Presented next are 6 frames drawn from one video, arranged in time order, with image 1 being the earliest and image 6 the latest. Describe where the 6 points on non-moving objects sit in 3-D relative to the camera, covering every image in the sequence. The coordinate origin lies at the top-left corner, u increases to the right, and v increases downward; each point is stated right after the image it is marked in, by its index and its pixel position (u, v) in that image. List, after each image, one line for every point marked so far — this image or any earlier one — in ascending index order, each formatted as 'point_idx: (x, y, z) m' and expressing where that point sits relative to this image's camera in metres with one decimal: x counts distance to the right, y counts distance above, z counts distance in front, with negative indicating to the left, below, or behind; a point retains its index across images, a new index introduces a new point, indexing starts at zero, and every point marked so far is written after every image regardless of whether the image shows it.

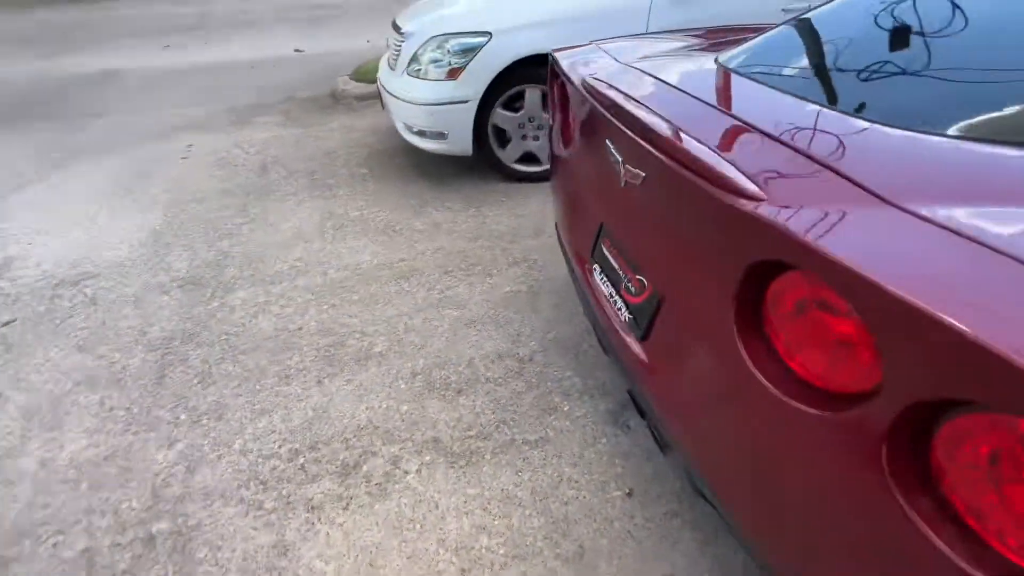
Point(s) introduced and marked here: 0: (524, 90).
0: (+0.1, +1.3, +3.0) m
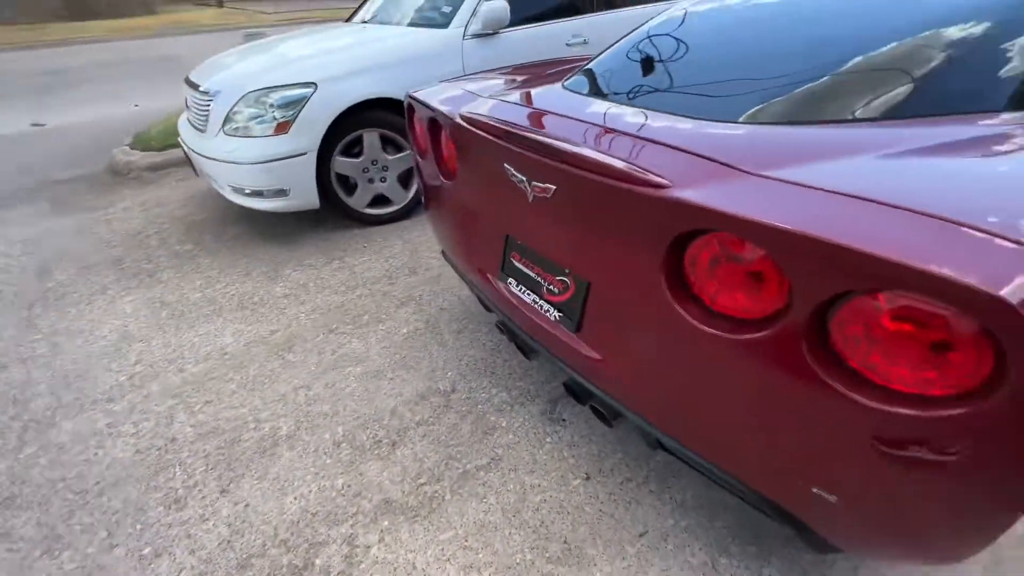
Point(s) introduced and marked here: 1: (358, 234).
0: (-1.0, +1.0, +3.0) m
1: (-1.1, +0.4, +3.1) m
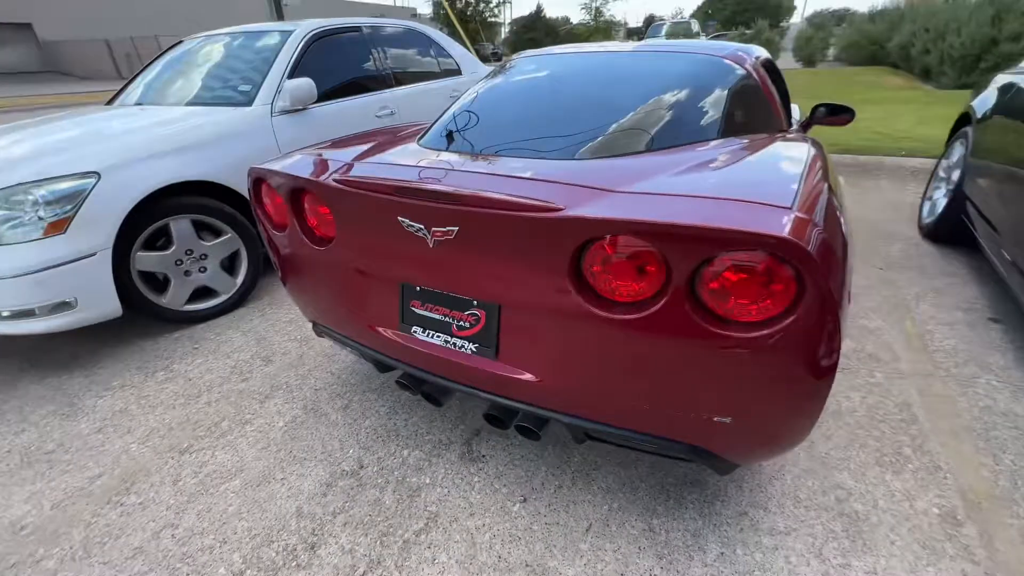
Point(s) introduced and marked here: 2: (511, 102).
0: (-2.0, +0.4, +2.6) m
1: (-1.9, -0.3, +2.7) m
2: (0.0, +0.9, +2.3) m
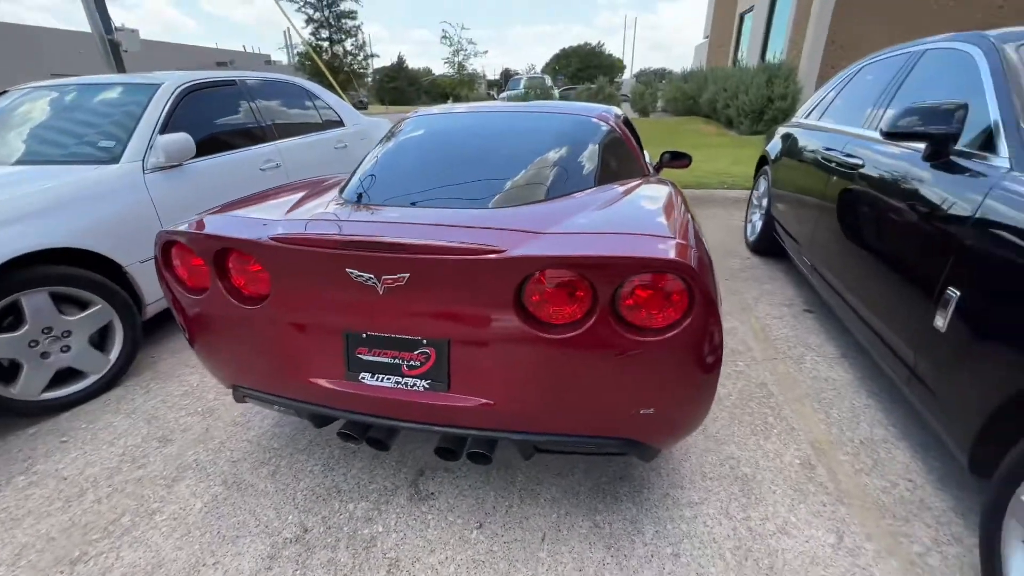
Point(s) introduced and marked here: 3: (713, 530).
0: (-2.4, -0.1, +2.2) m
1: (-2.3, -0.7, +2.2) m
2: (-0.5, +0.7, +2.4) m
3: (+0.8, -0.9, +1.7) m
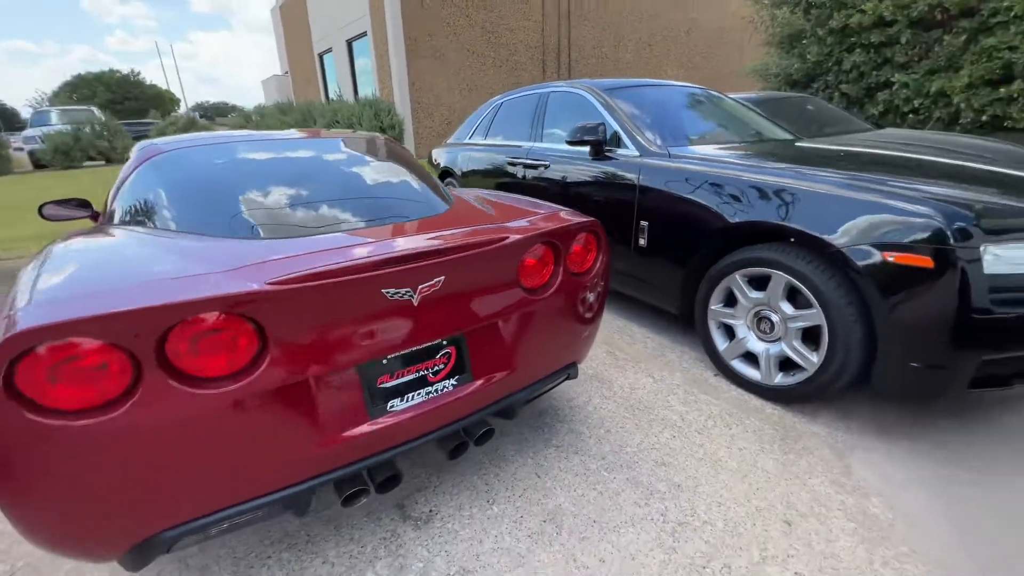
0: (-2.2, -0.8, +0.6) m
1: (-2.0, -1.4, +0.7) m
2: (-1.3, +0.5, +2.1) m
3: (+0.5, -0.7, +2.5) m
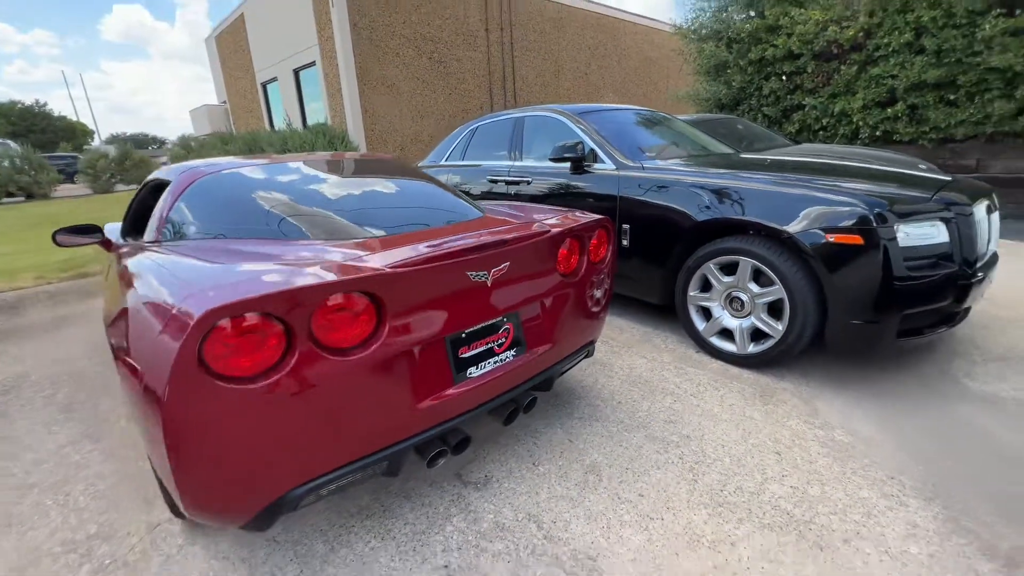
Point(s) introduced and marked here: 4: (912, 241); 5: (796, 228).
0: (-1.9, -0.8, +0.7) m
1: (-1.6, -1.4, +0.8) m
2: (-1.2, +0.4, +2.3) m
3: (+0.7, -0.6, +2.9) m
4: (+2.2, +0.3, +2.5) m
5: (+1.7, +0.4, +2.7) m
